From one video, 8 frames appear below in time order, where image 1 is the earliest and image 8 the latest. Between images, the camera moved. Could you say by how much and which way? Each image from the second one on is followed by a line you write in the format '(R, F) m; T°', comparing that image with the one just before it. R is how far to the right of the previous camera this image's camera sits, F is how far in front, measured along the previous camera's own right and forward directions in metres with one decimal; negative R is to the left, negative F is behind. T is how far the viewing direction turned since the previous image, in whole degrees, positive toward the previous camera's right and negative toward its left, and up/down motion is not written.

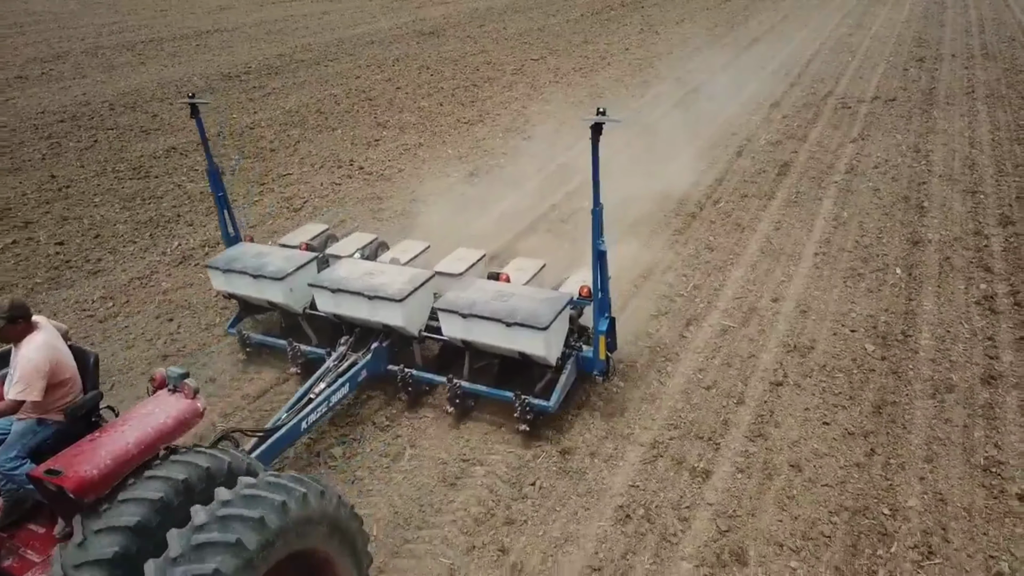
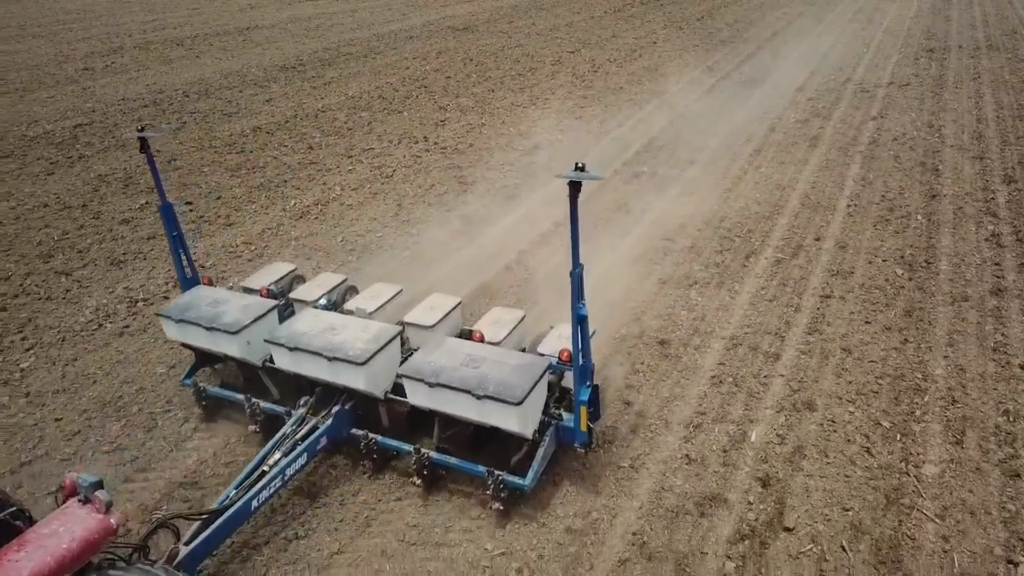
(-0.9, -1.3) m; 0°
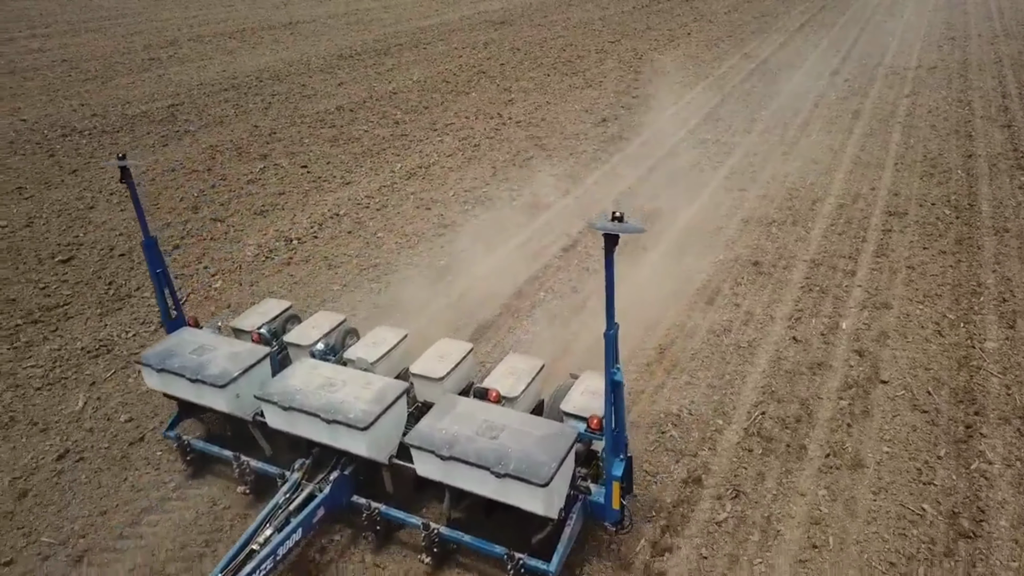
(-1.1, -1.2) m; 0°
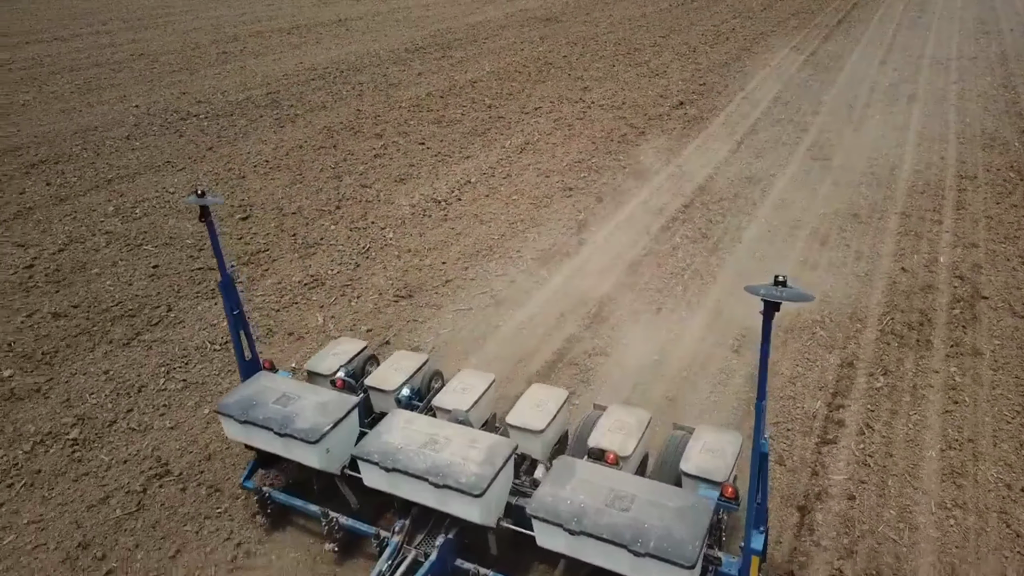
(-1.5, -1.3) m; 0°
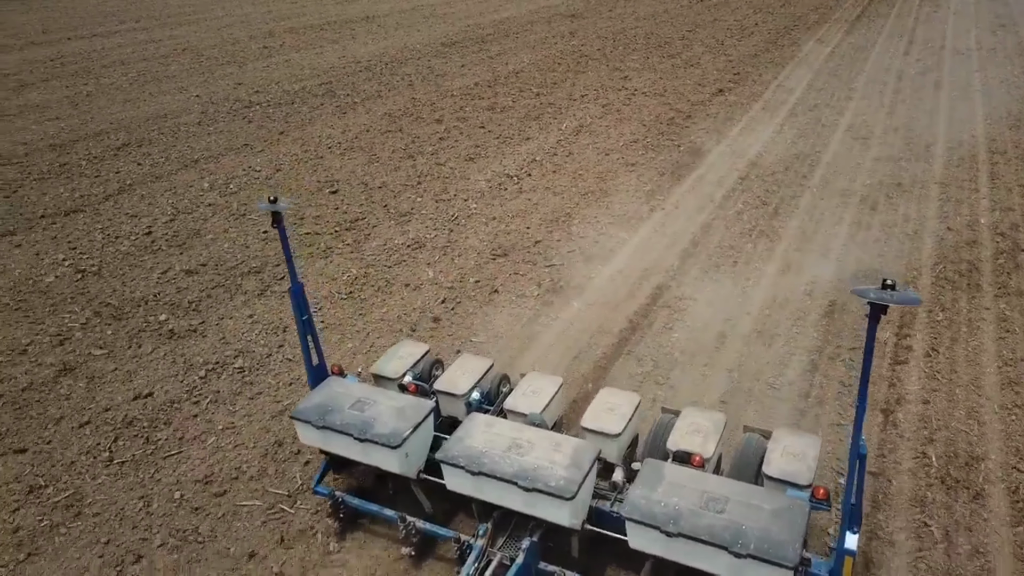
(-0.9, -0.9) m; 0°
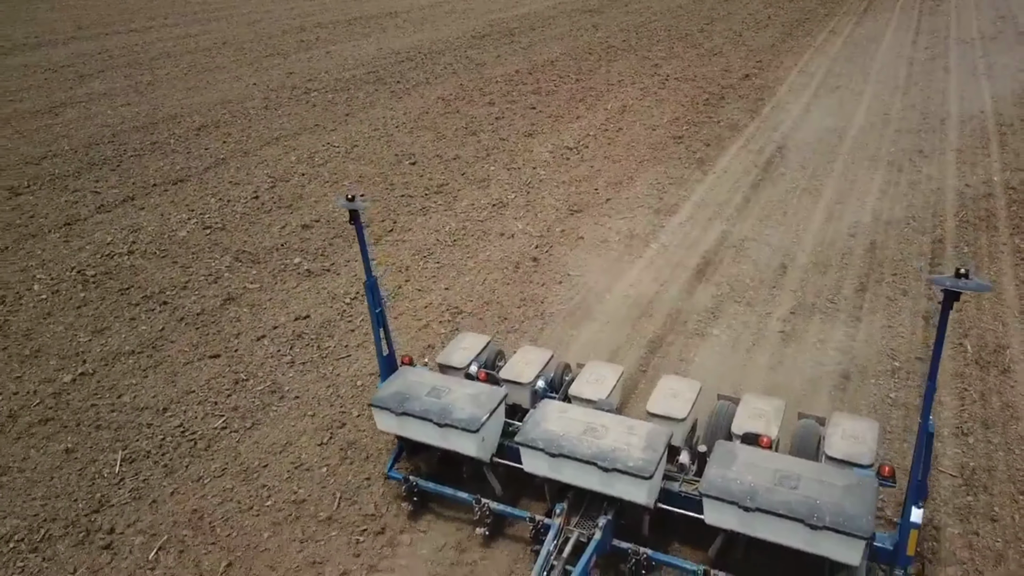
(-1.0, -1.2) m; 0°
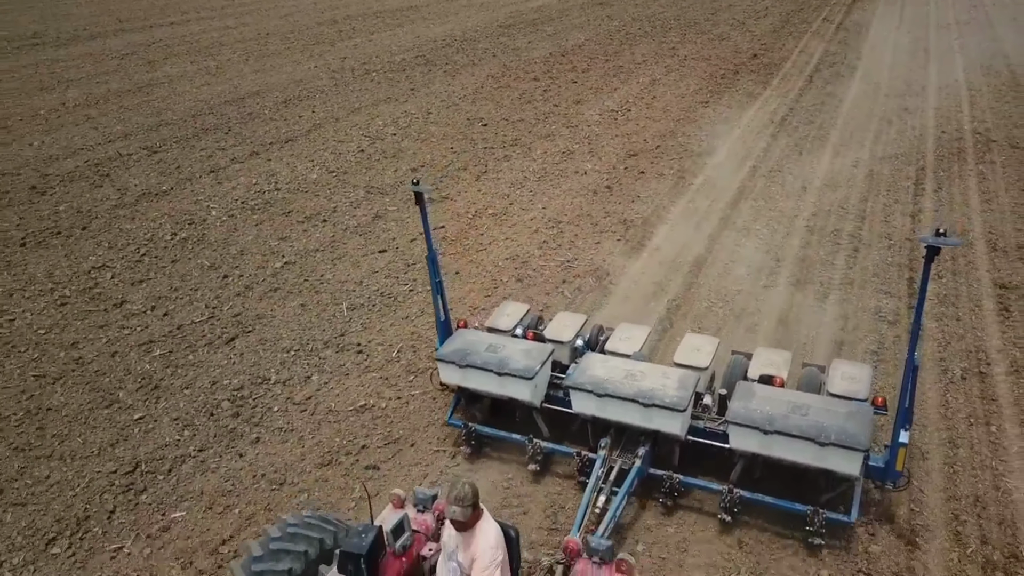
(-1.3, -2.3) m; +1°
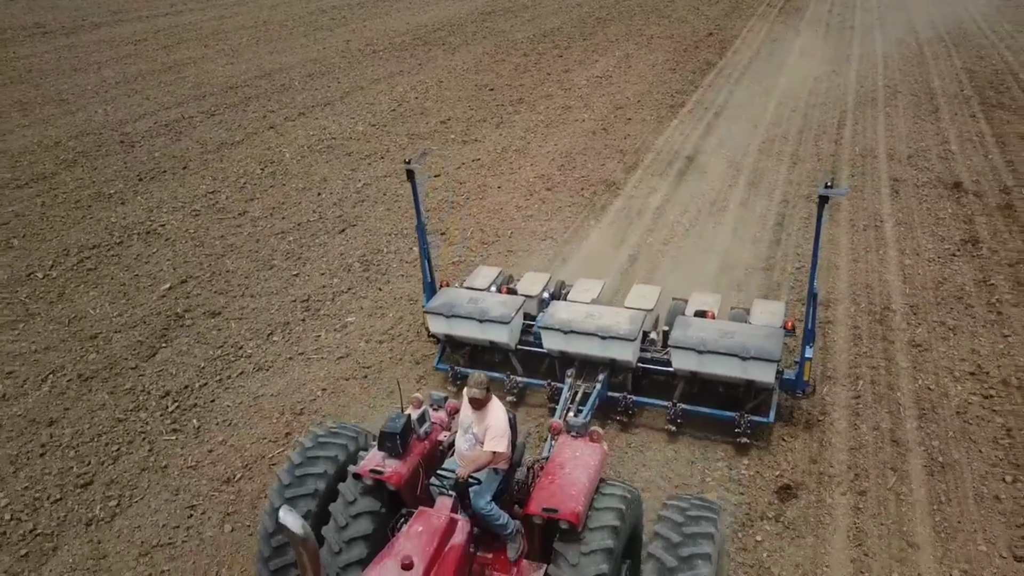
(-1.1, -2.7) m; +3°
